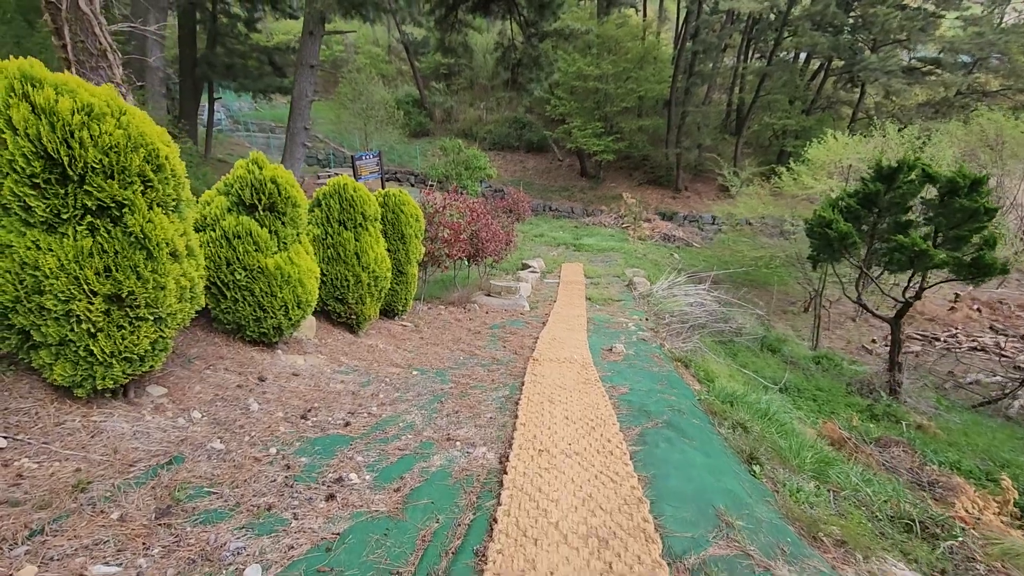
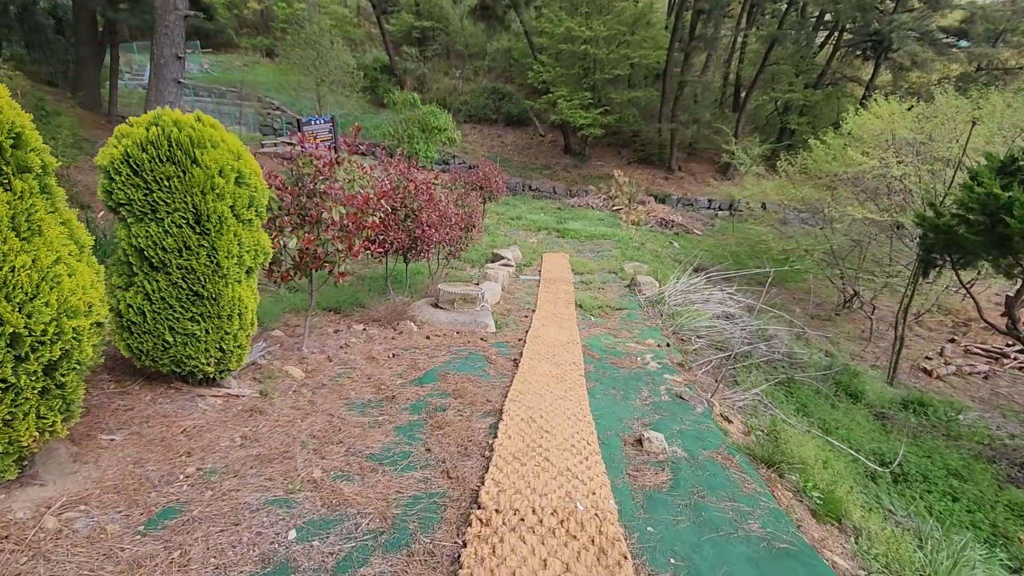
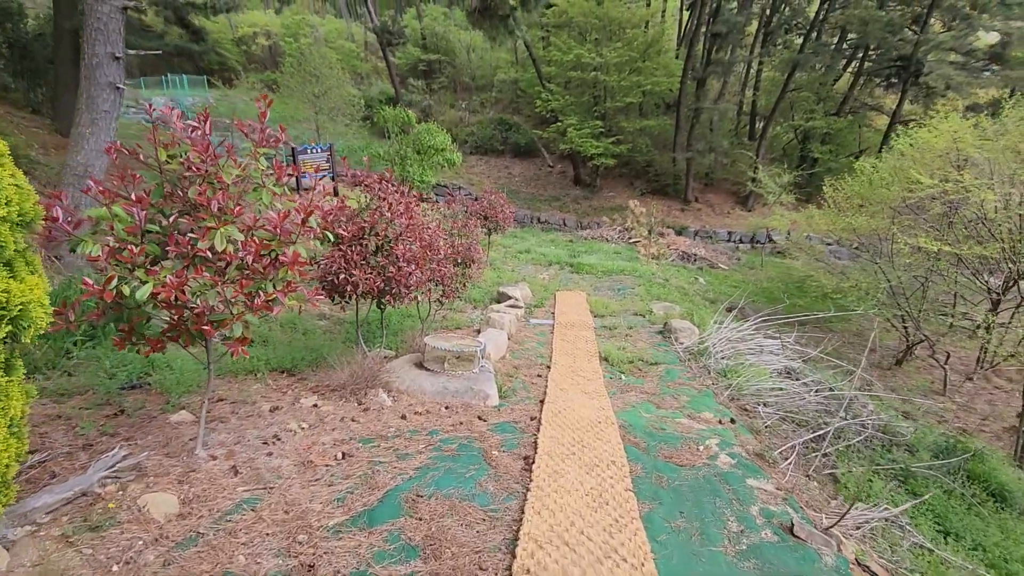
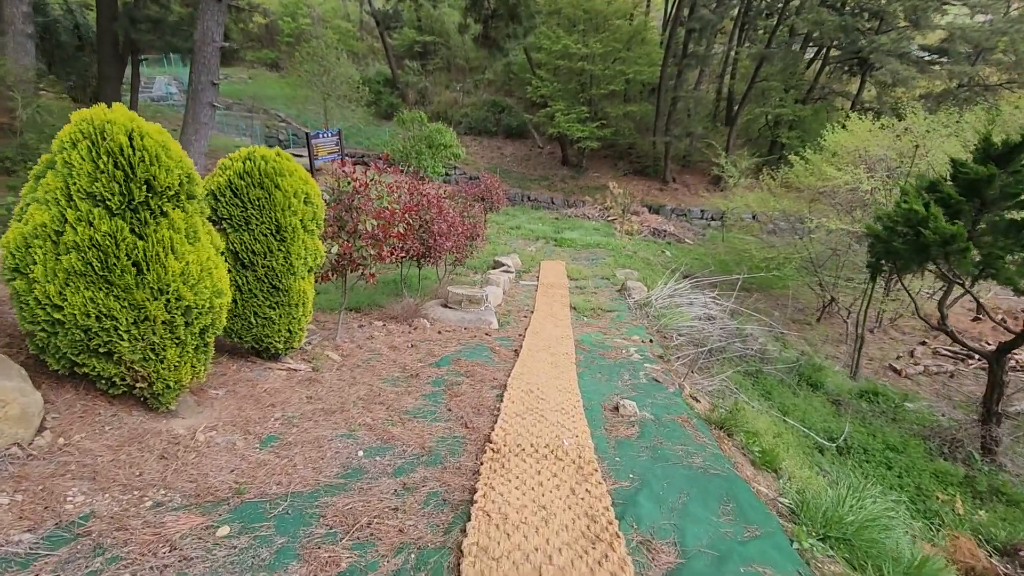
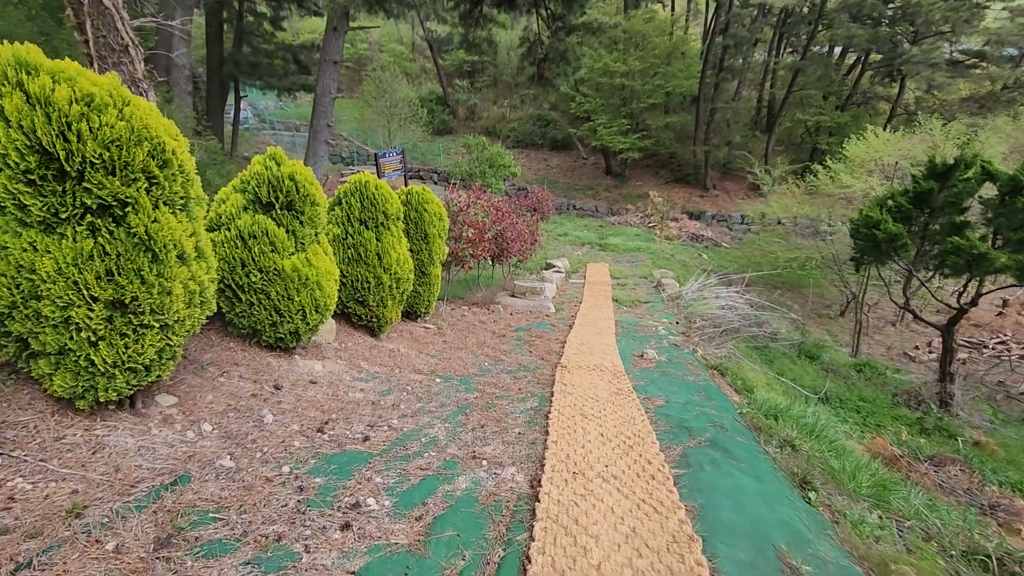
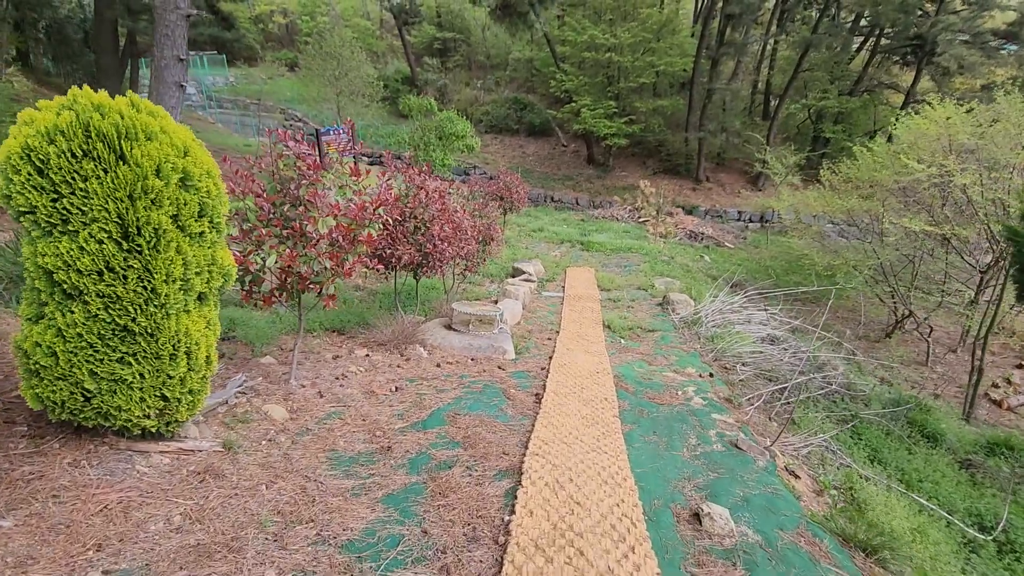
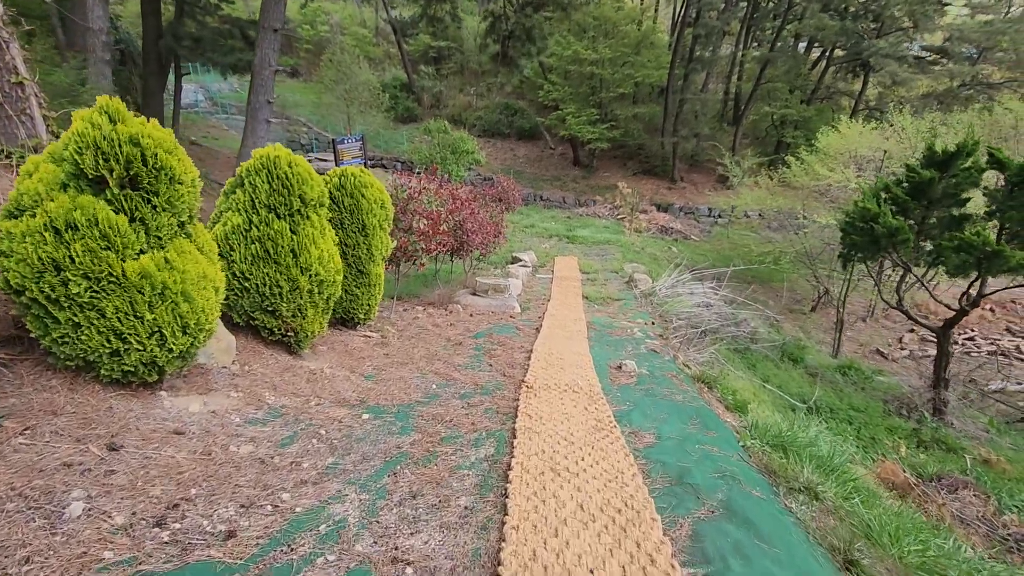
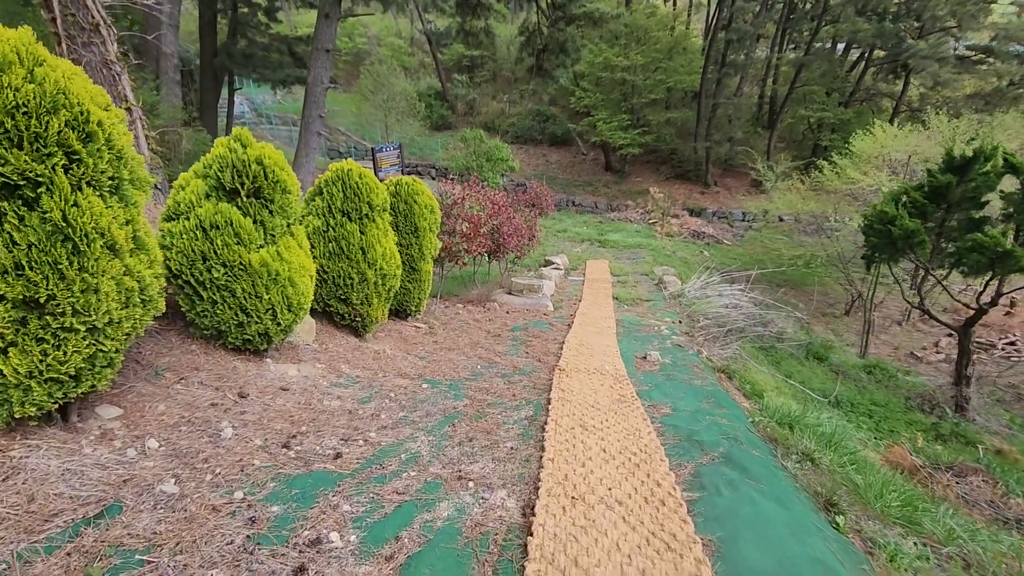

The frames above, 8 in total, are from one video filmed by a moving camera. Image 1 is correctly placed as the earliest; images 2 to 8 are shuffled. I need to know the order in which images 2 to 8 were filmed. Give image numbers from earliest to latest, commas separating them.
5, 8, 7, 4, 2, 6, 3
